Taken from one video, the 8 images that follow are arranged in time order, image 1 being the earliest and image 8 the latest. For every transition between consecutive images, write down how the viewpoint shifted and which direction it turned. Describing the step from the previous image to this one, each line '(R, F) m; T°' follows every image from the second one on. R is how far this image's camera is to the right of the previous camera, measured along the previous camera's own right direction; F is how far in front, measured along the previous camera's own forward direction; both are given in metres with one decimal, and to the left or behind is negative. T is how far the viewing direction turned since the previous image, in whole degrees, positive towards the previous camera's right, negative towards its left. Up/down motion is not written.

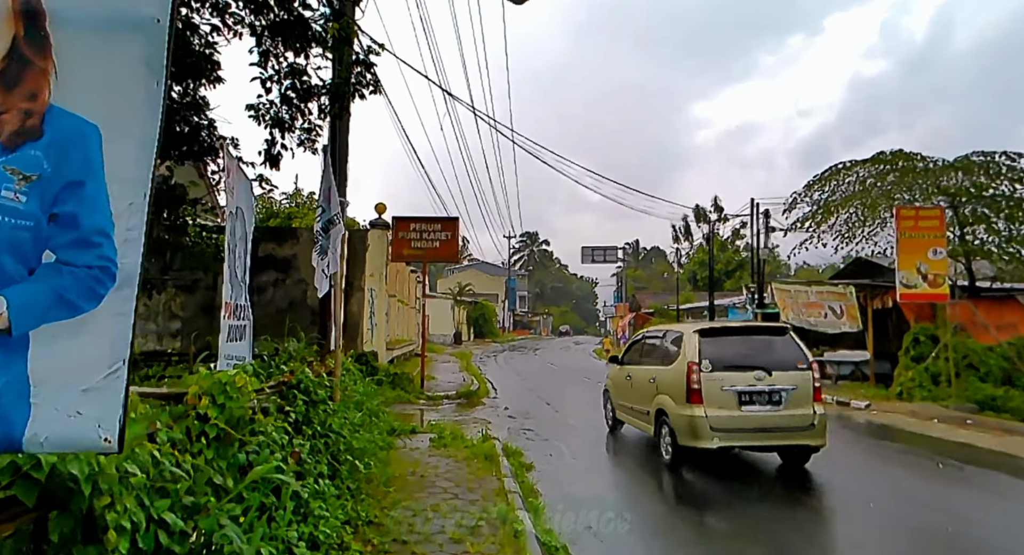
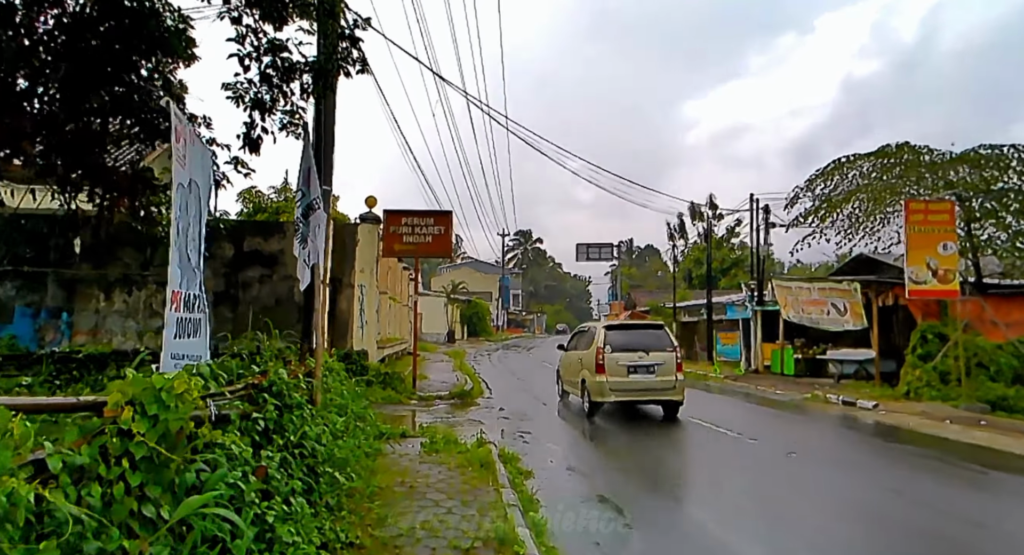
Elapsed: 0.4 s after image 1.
(0.0, +0.5) m; +1°
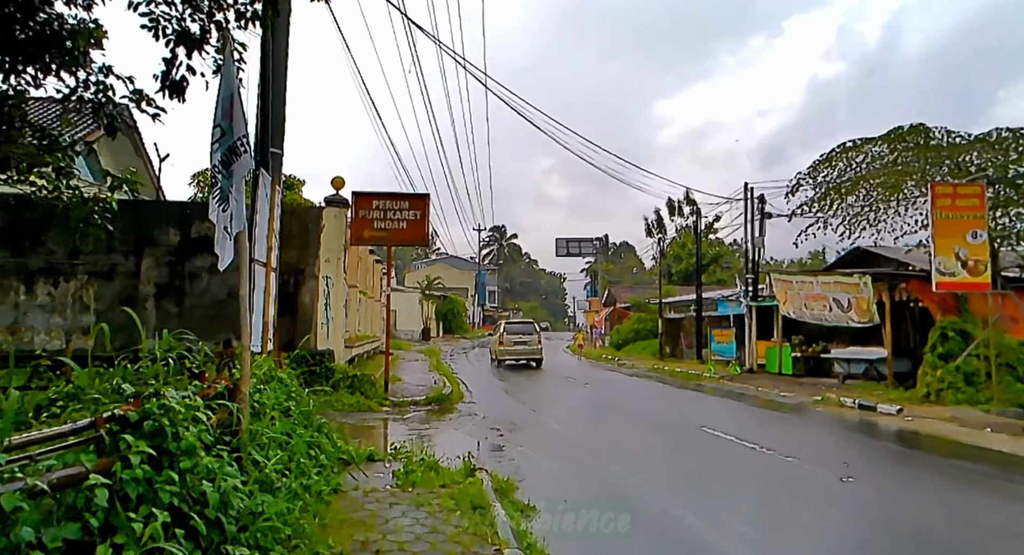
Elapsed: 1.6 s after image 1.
(-0.2, +1.5) m; +2°
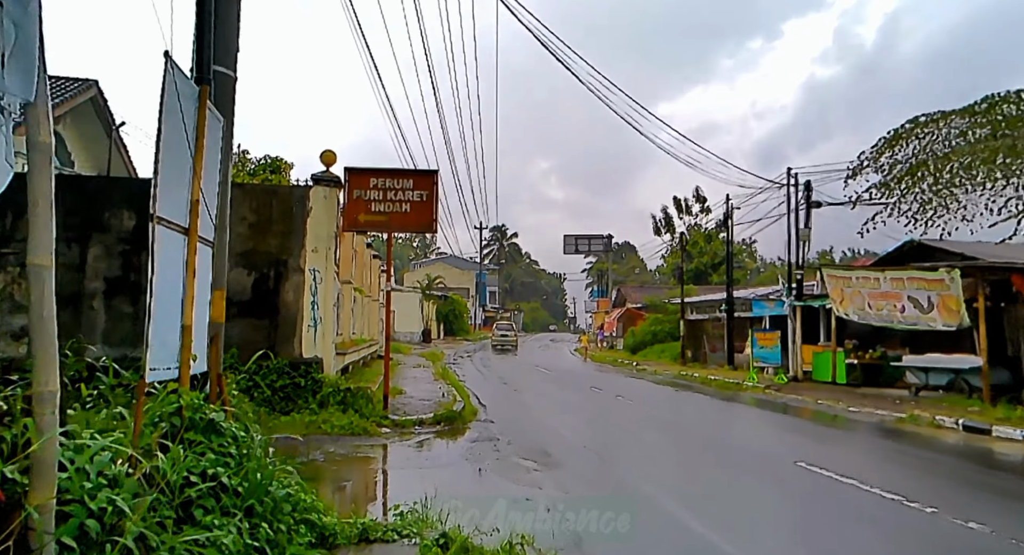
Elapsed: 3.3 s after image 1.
(-0.5, +2.3) m; 0°
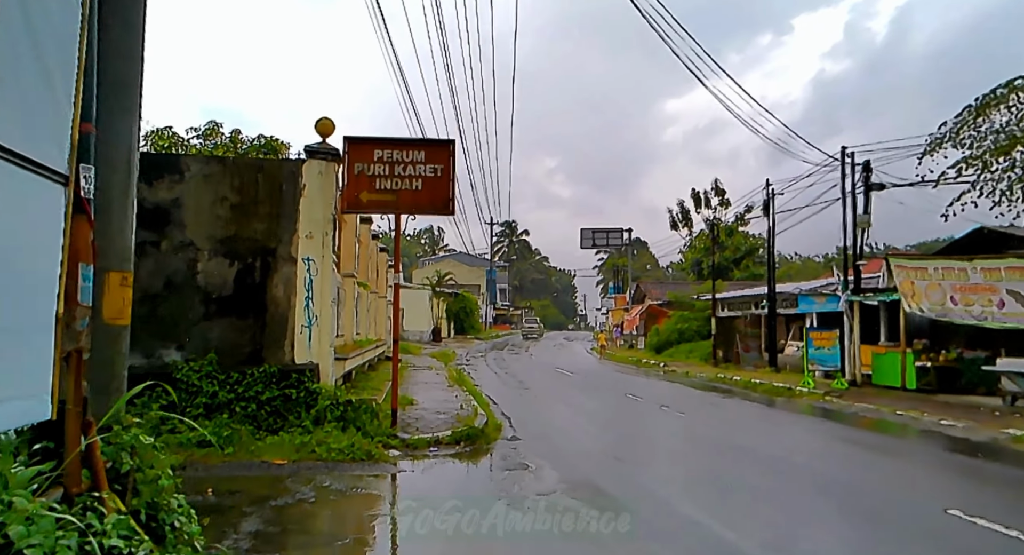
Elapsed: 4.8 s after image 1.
(-0.4, +1.9) m; -1°
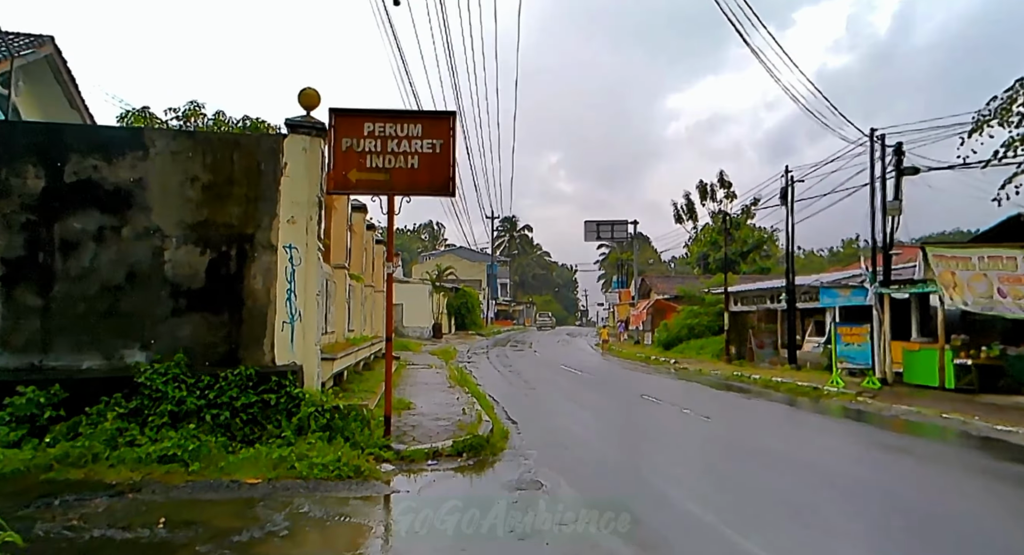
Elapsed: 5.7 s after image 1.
(-0.1, +1.1) m; 0°
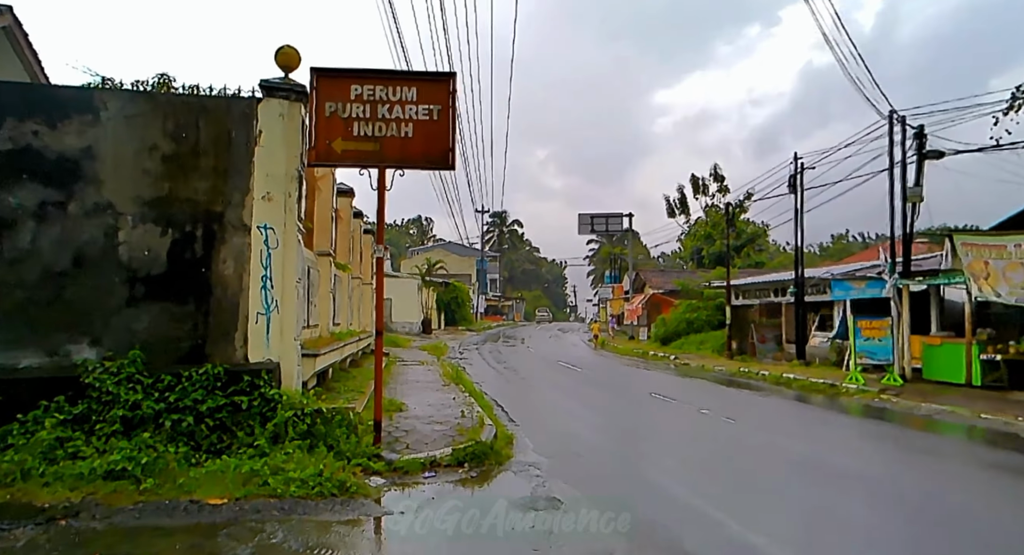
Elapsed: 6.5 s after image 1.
(-0.2, +1.0) m; +1°
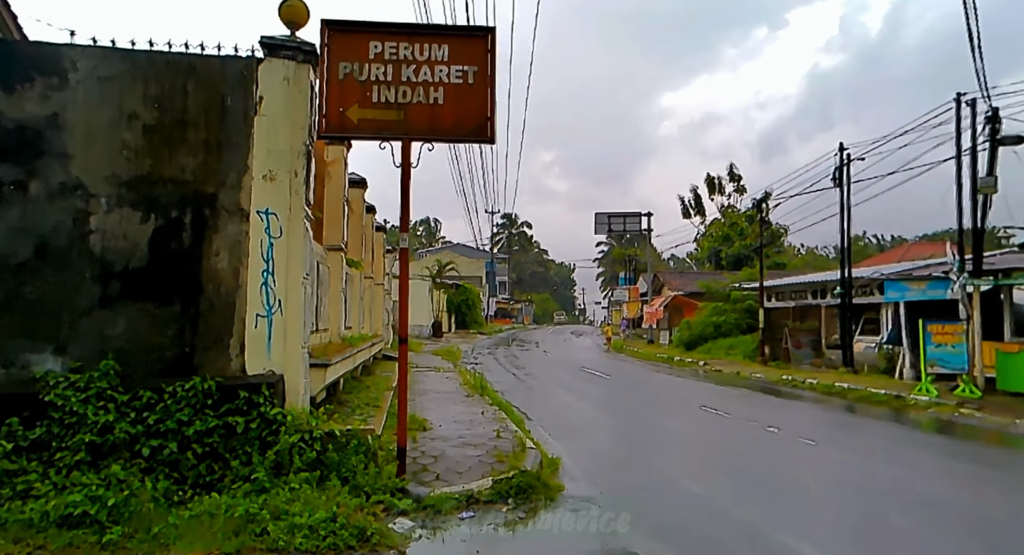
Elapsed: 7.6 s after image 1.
(-0.4, +1.3) m; -1°
